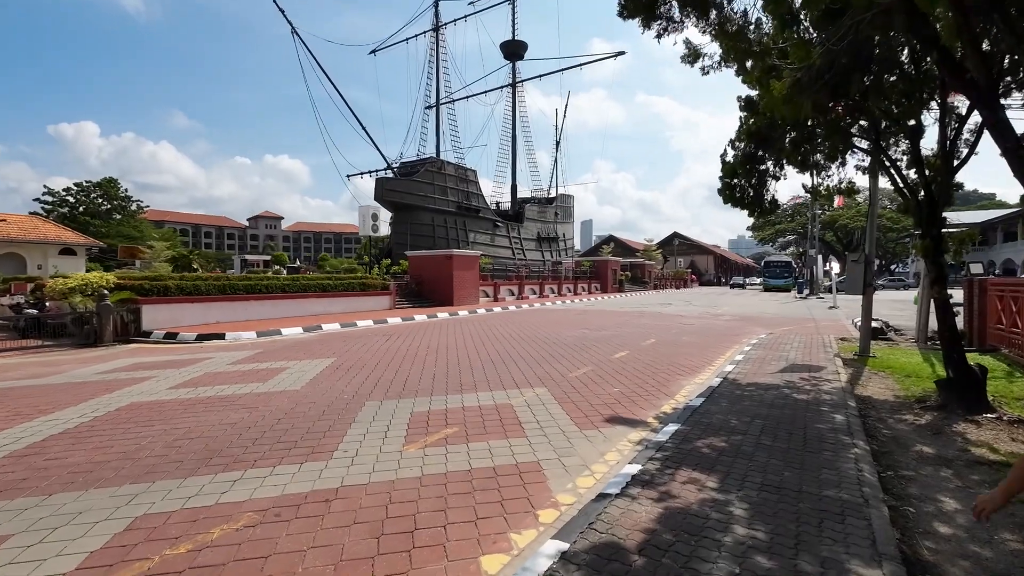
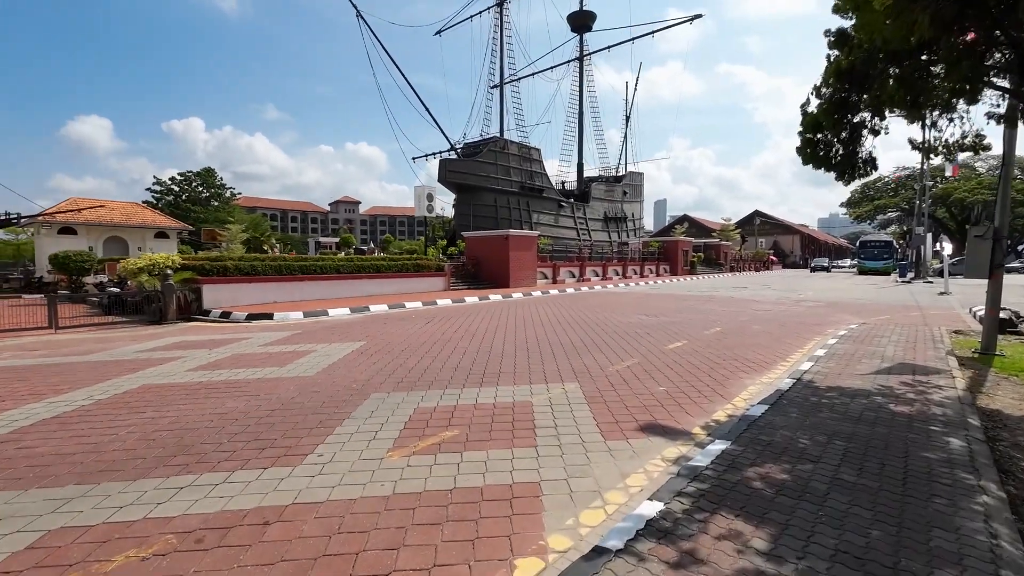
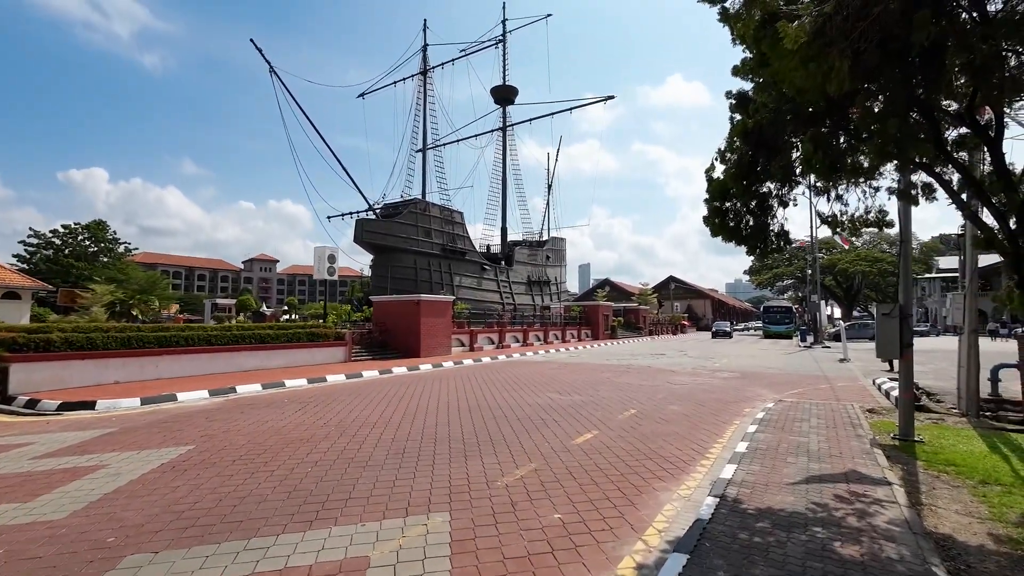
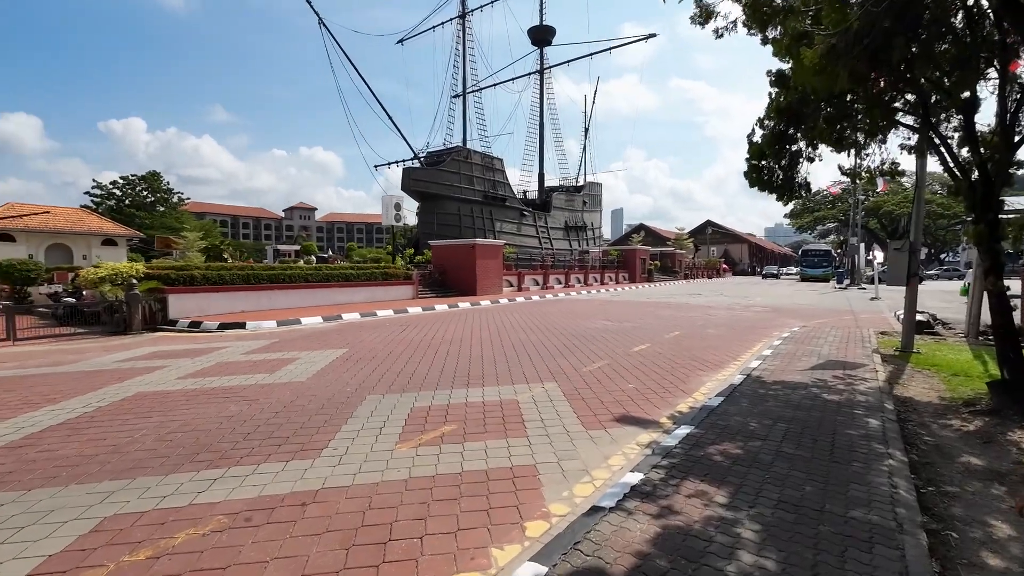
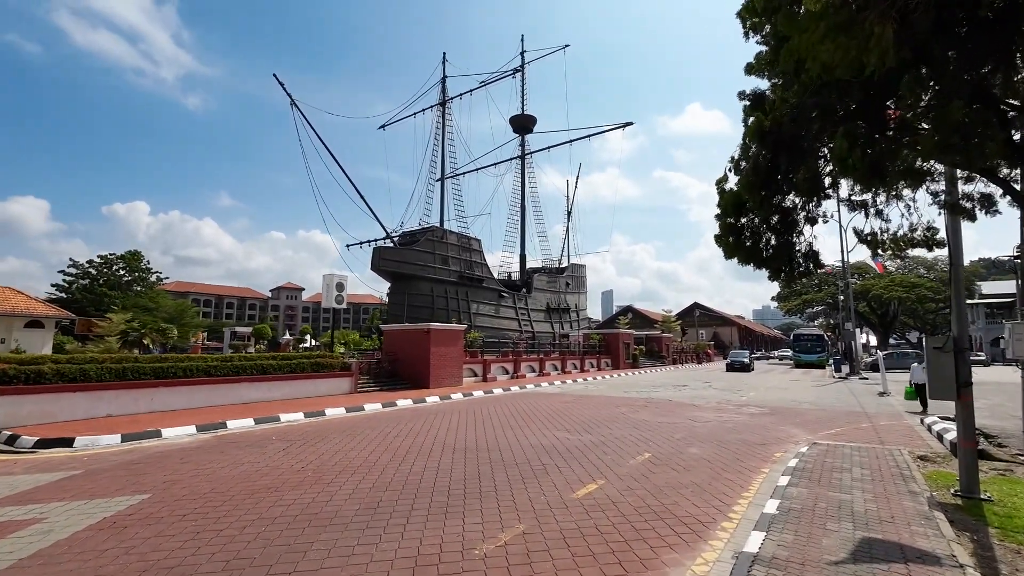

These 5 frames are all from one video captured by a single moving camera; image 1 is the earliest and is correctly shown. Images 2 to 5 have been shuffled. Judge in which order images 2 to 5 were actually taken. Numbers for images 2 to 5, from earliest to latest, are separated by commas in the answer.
4, 2, 3, 5
